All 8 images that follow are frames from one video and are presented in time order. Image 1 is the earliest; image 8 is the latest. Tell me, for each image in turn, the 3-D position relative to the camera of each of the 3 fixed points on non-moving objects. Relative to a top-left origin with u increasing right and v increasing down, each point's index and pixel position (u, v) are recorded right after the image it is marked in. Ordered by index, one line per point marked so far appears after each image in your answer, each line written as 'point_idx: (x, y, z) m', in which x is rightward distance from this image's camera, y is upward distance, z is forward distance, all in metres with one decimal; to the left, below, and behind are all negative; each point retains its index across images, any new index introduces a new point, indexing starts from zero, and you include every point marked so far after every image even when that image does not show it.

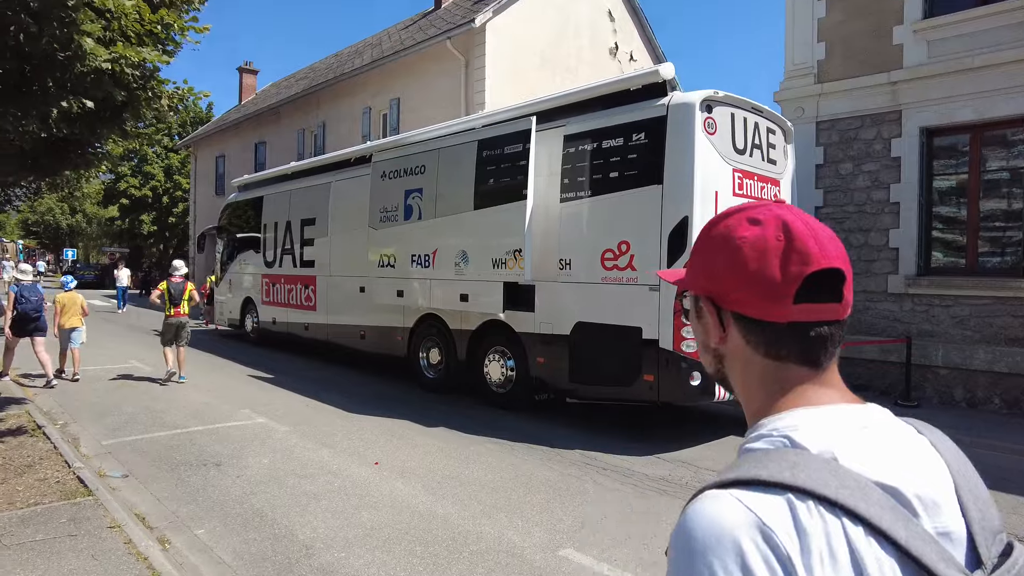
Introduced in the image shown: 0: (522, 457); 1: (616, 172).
0: (+0.1, -1.5, +5.8) m
1: (+1.1, +1.1, +6.4) m
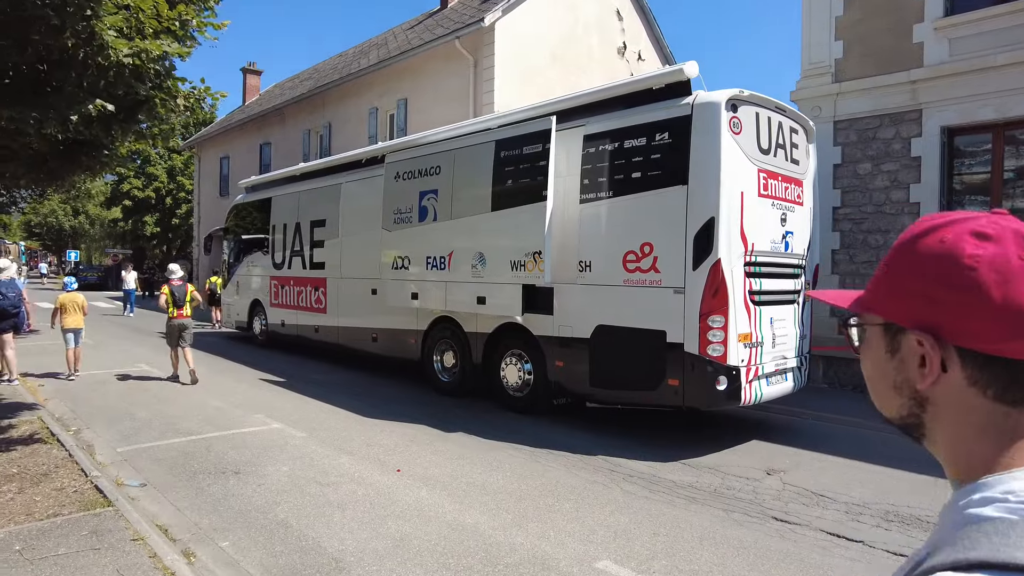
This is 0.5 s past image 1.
0: (+0.3, -1.5, +5.6) m
1: (+1.3, +1.1, +6.3) m
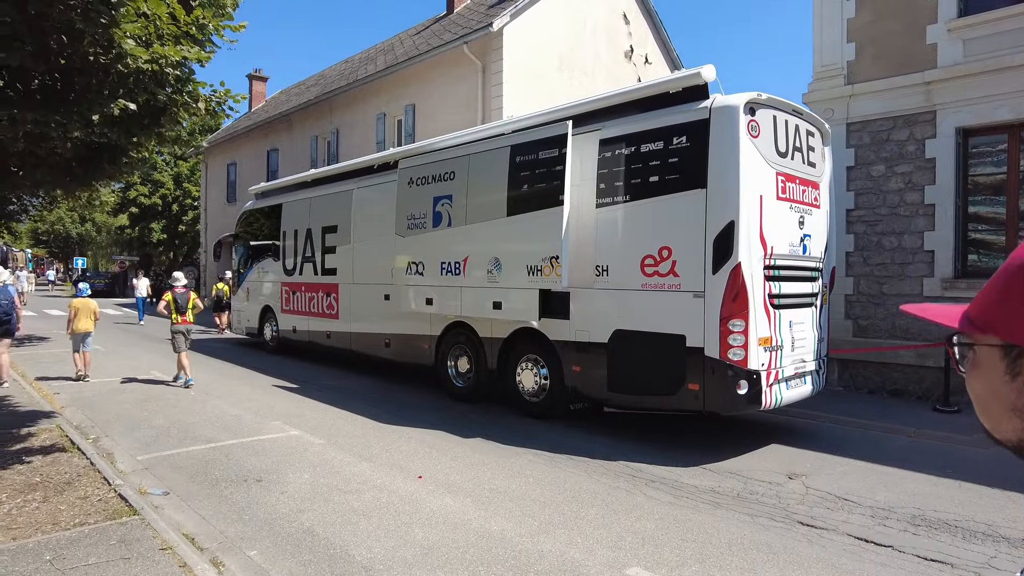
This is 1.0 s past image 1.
0: (+0.5, -1.6, +5.6) m
1: (+1.4, +1.1, +6.3) m
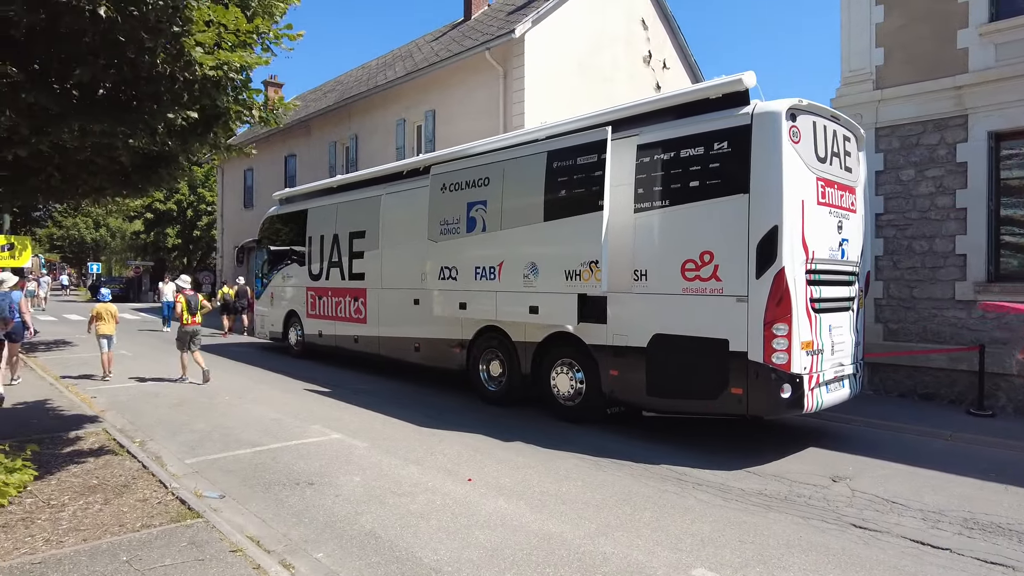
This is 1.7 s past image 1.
0: (+0.9, -1.6, +5.7) m
1: (+1.8, +1.0, +6.3) m
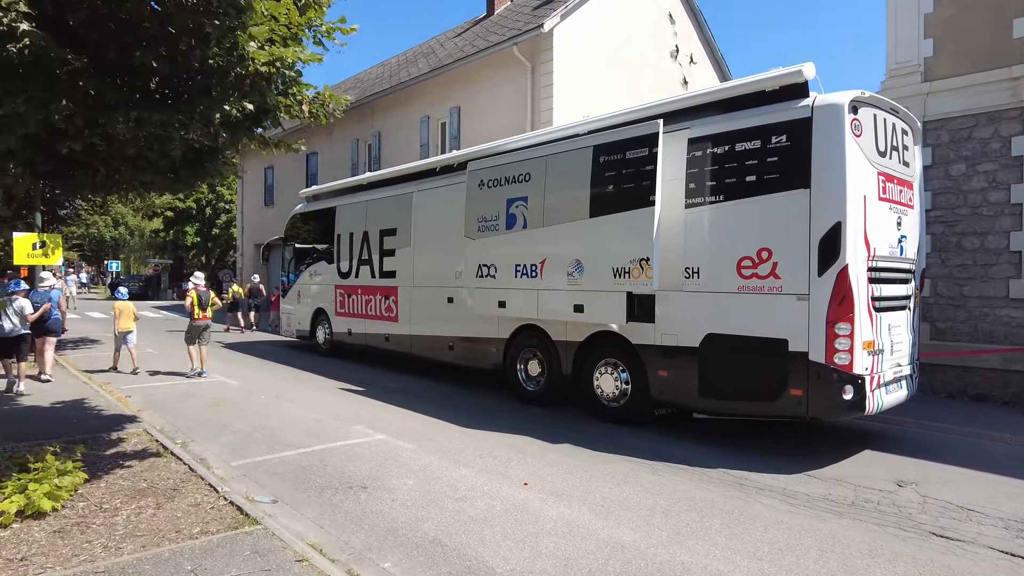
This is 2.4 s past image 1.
0: (+1.3, -1.6, +5.5) m
1: (+2.3, +1.1, +6.1) m
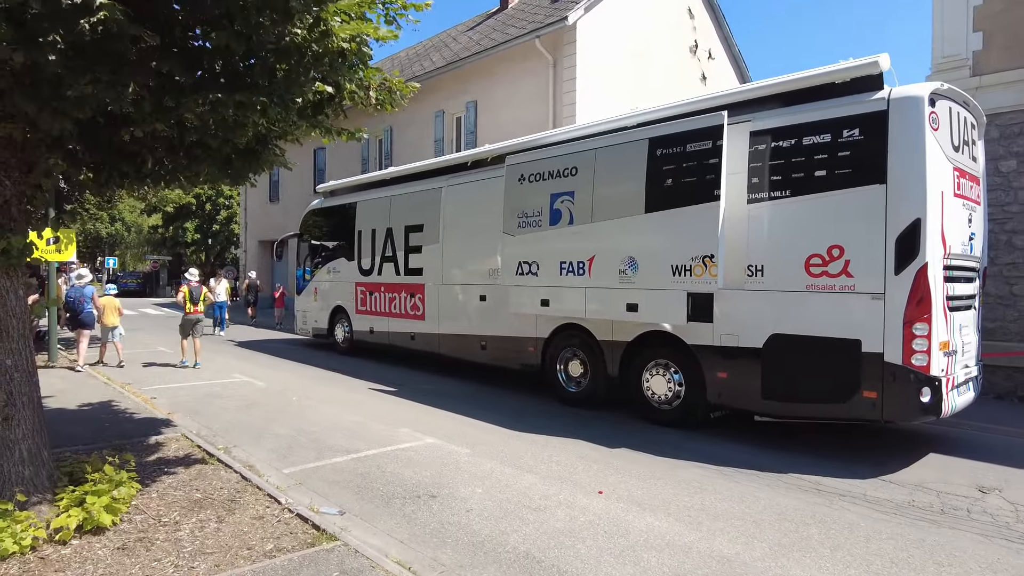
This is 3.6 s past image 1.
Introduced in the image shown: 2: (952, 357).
0: (+1.9, -1.6, +5.2) m
1: (+2.8, +1.1, +5.9) m
2: (+4.0, -0.6, +5.8) m
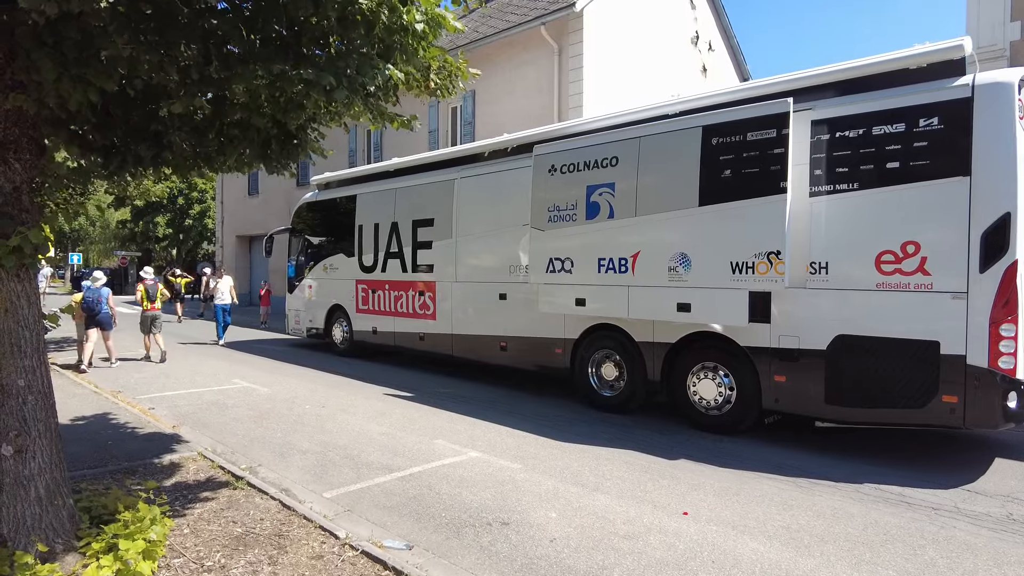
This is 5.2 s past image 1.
0: (+2.4, -1.6, +4.9) m
1: (+3.3, +1.1, +5.5) m
2: (+4.4, -0.6, +5.5) m
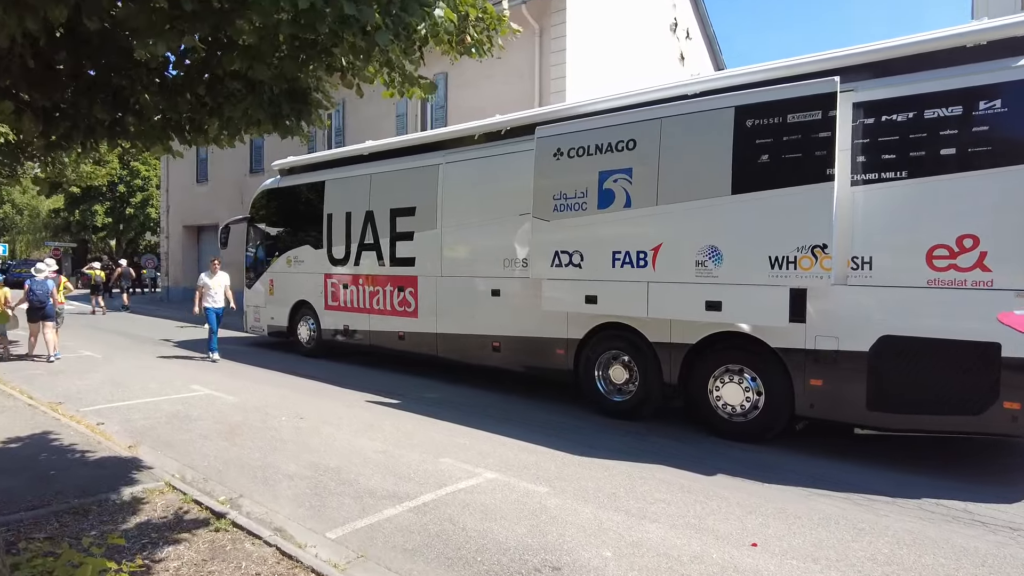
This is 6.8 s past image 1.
0: (+2.6, -1.6, +4.4) m
1: (+3.5, +1.1, +5.1) m
2: (+4.6, -0.6, +5.2) m
